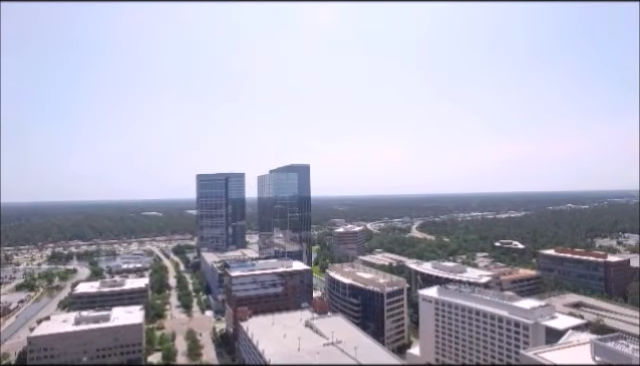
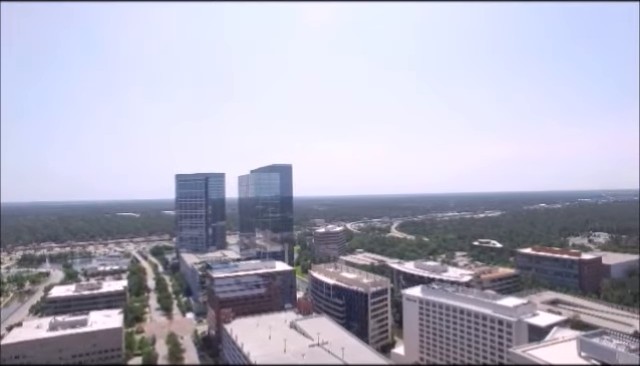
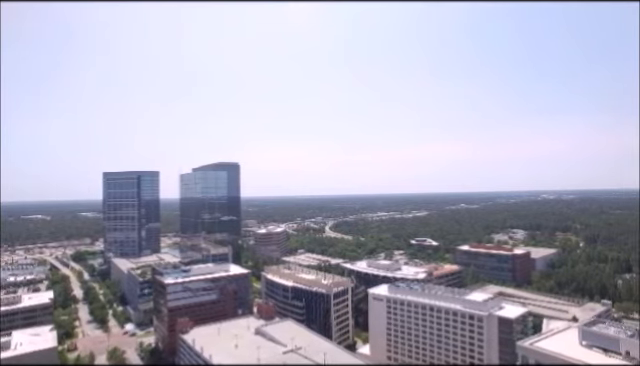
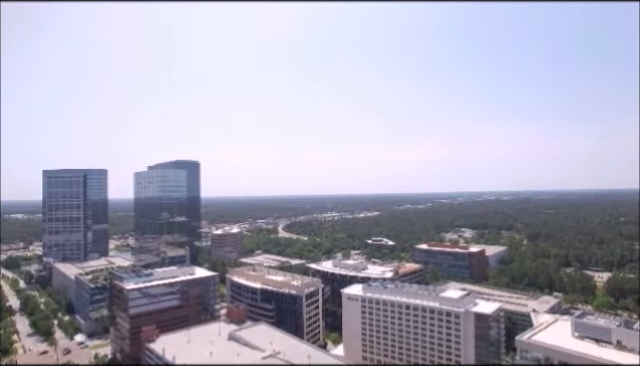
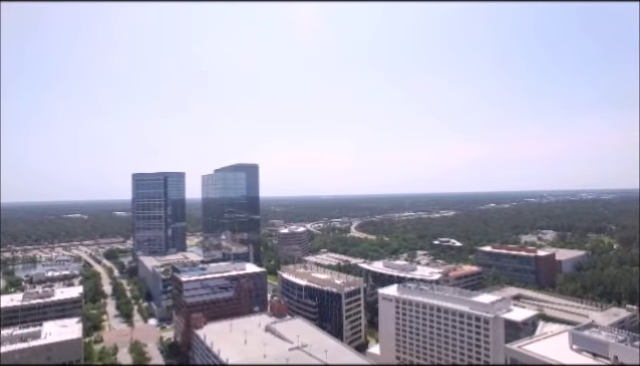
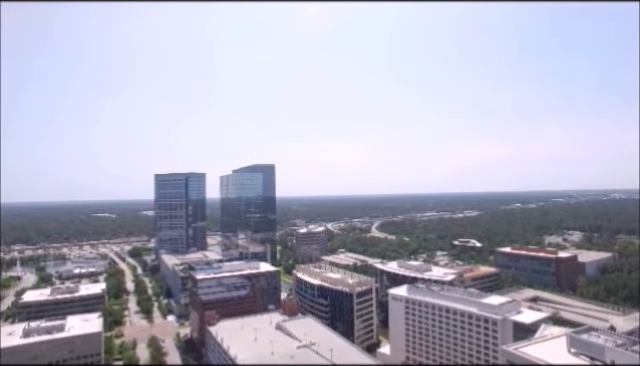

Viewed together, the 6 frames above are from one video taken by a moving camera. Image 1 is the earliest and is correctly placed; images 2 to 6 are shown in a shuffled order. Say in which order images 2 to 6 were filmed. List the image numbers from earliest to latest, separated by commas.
2, 6, 5, 3, 4
